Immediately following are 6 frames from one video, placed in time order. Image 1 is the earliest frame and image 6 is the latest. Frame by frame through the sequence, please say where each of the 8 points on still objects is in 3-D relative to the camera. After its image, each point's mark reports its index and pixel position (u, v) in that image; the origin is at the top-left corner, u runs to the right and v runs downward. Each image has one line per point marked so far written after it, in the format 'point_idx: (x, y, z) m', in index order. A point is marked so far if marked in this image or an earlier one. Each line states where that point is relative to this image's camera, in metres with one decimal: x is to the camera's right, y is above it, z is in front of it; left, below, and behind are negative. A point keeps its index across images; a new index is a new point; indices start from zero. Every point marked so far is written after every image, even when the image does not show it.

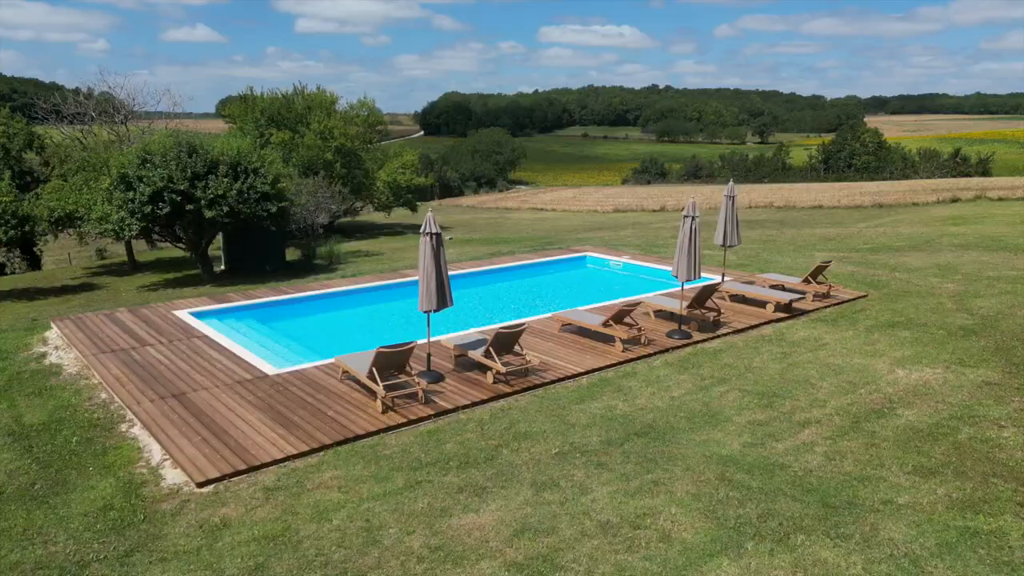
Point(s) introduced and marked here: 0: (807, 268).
0: (+5.7, +0.4, +16.5) m
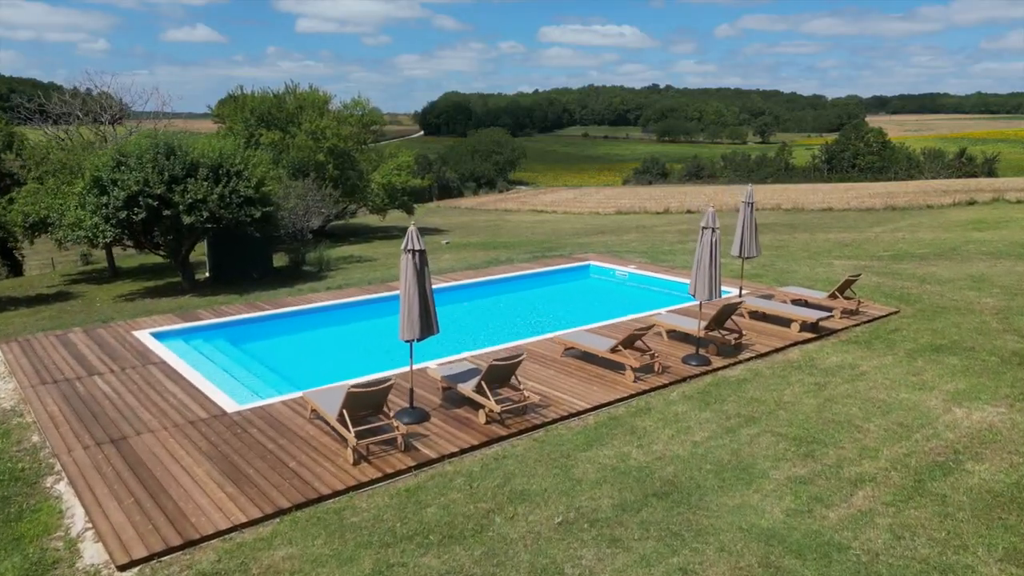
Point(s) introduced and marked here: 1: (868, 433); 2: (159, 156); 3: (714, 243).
0: (+5.7, +0.2, +15.3) m
1: (+2.9, -1.2, +7.0) m
2: (-7.7, +2.9, +18.6) m
3: (+2.2, +0.5, +9.2) m
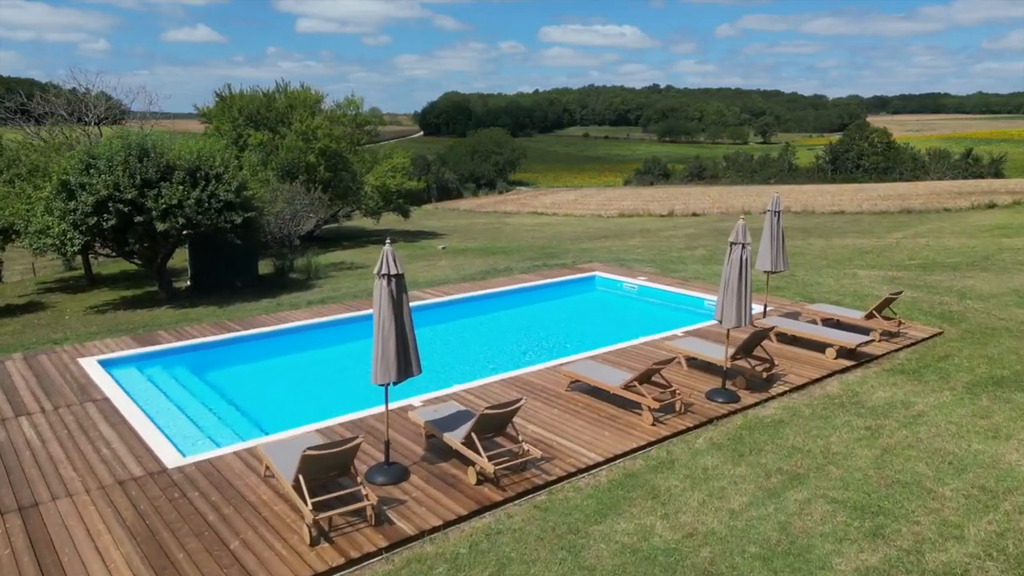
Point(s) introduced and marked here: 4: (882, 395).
0: (+5.7, -0.1, +14.0) m
1: (+2.9, -1.4, +5.7) m
2: (-7.8, +2.6, +17.3) m
3: (+2.2, +0.2, +7.9) m
4: (+3.6, -1.0, +8.3) m
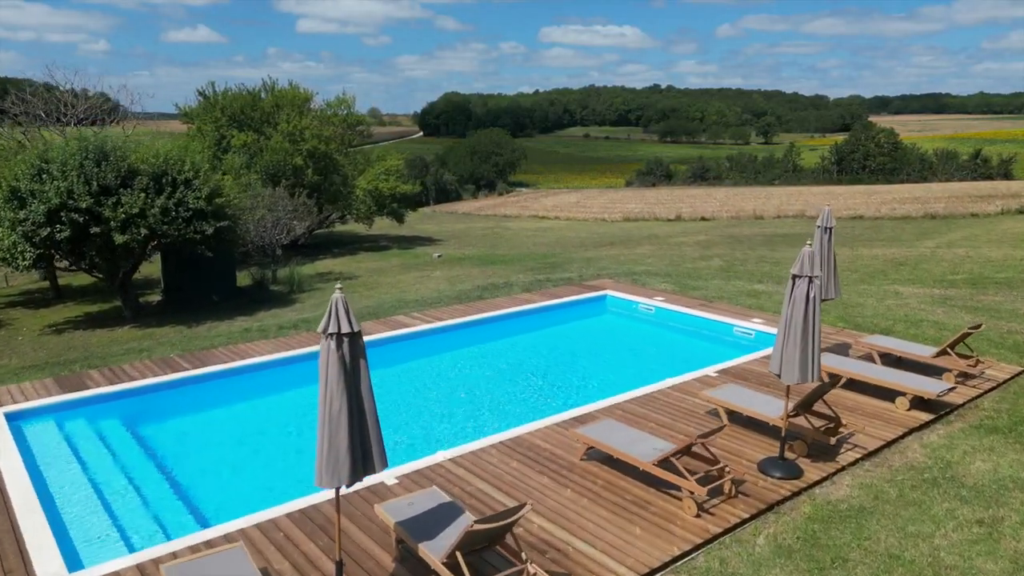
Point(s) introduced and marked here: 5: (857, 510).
0: (+5.7, -0.4, +12.2) m
1: (+2.9, -1.8, +4.0) m
2: (-7.7, +2.3, +15.5) m
3: (+2.2, -0.1, +6.1) m
4: (+3.6, -1.4, +6.5) m
5: (+2.3, -1.5, +5.8) m
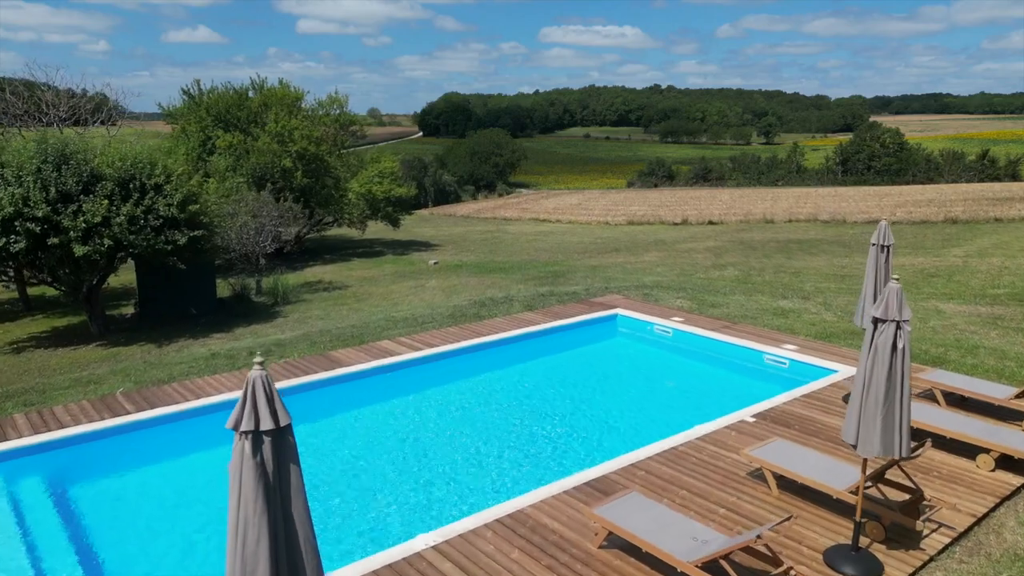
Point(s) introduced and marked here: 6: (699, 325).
0: (+5.7, -0.6, +10.9) m
1: (+2.9, -2.0, +2.6) m
2: (-7.7, +2.0, +14.1) m
3: (+2.2, -0.3, +4.7) m
4: (+3.6, -1.6, +5.2) m
5: (+2.3, -1.8, +4.5) m
6: (+2.5, -0.5, +11.2) m
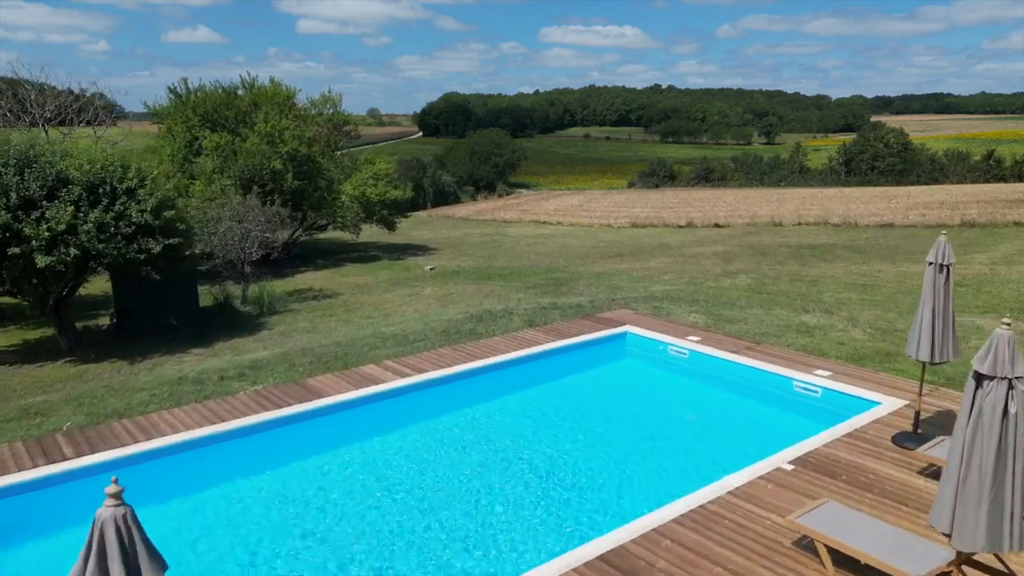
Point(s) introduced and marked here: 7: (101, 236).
0: (+5.7, -0.8, +9.8) m
1: (+2.9, -2.2, +1.5) m
2: (-7.8, +1.8, +13.1) m
3: (+2.1, -0.5, +3.6) m
4: (+3.6, -1.8, +4.1) m
5: (+2.3, -2.0, +3.4) m
6: (+2.5, -0.7, +10.2) m
7: (-6.5, +0.8, +13.4) m
